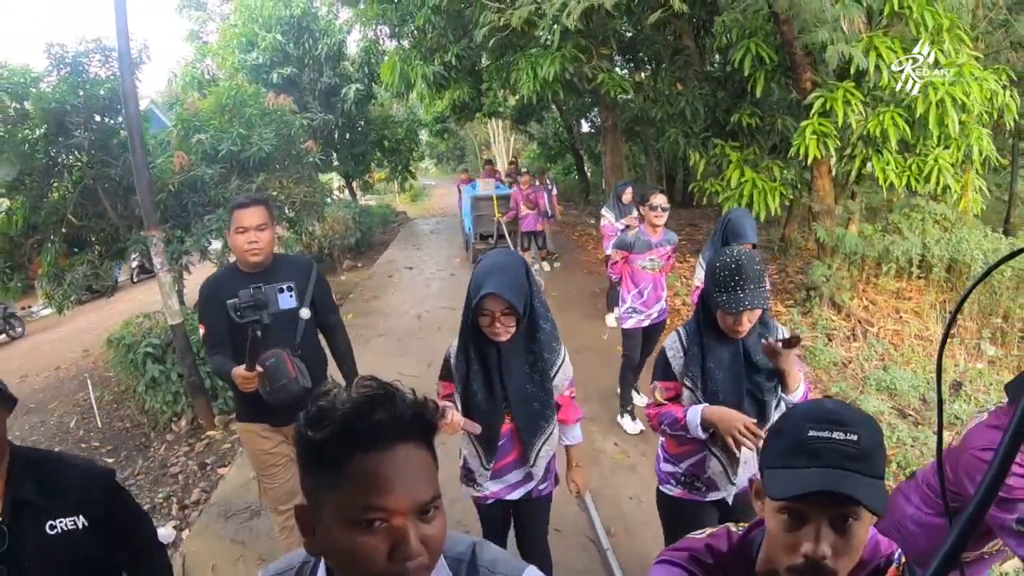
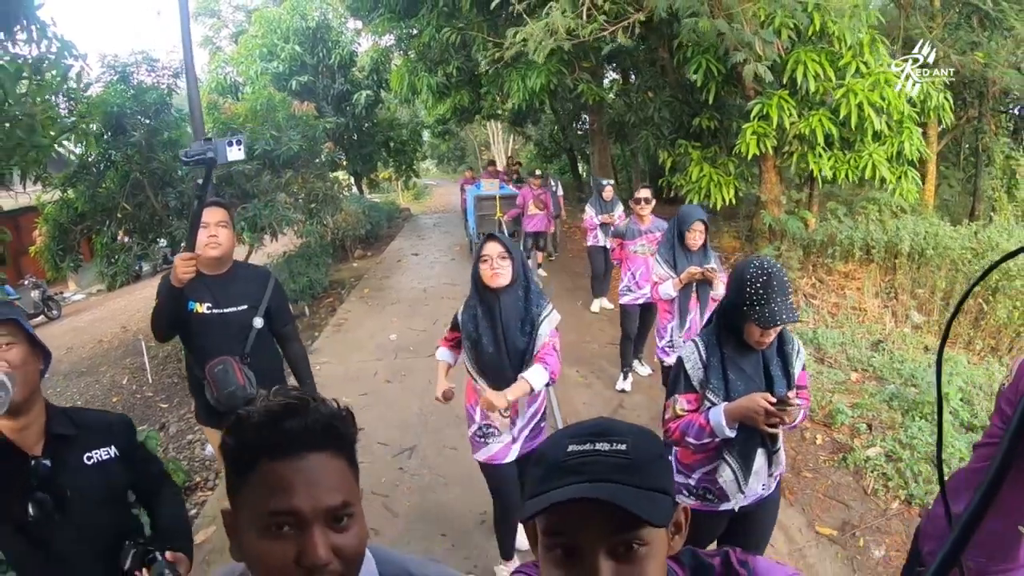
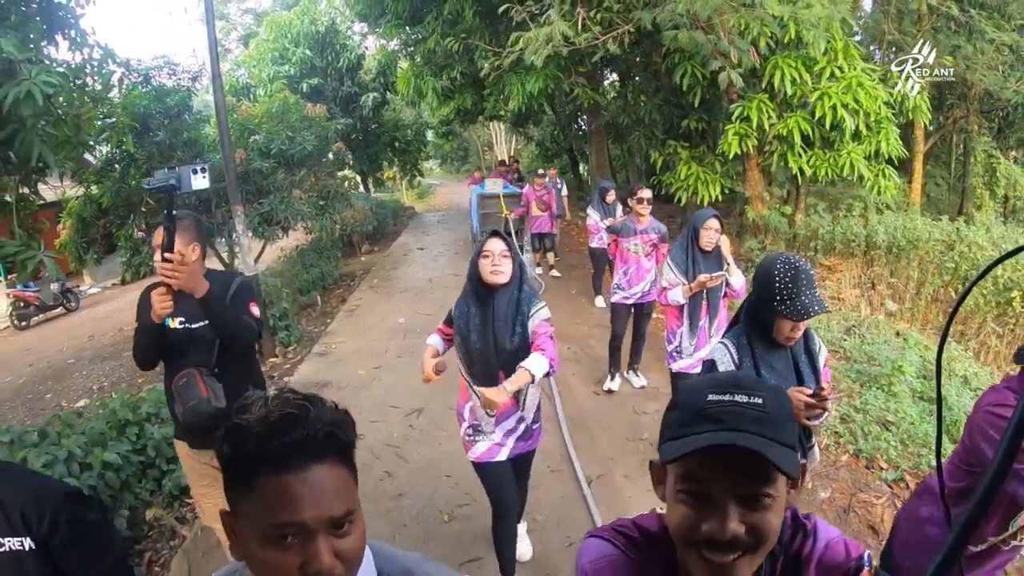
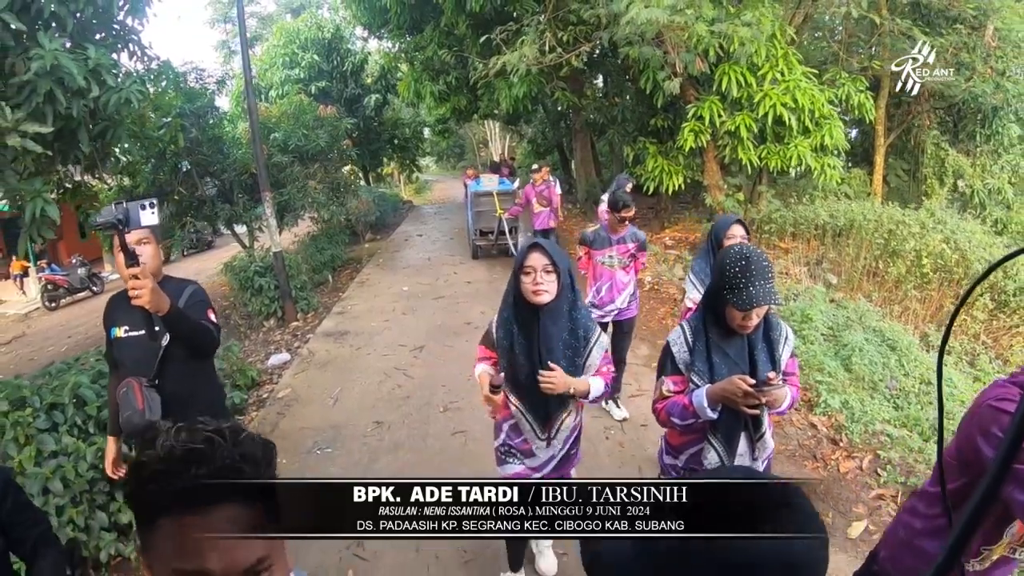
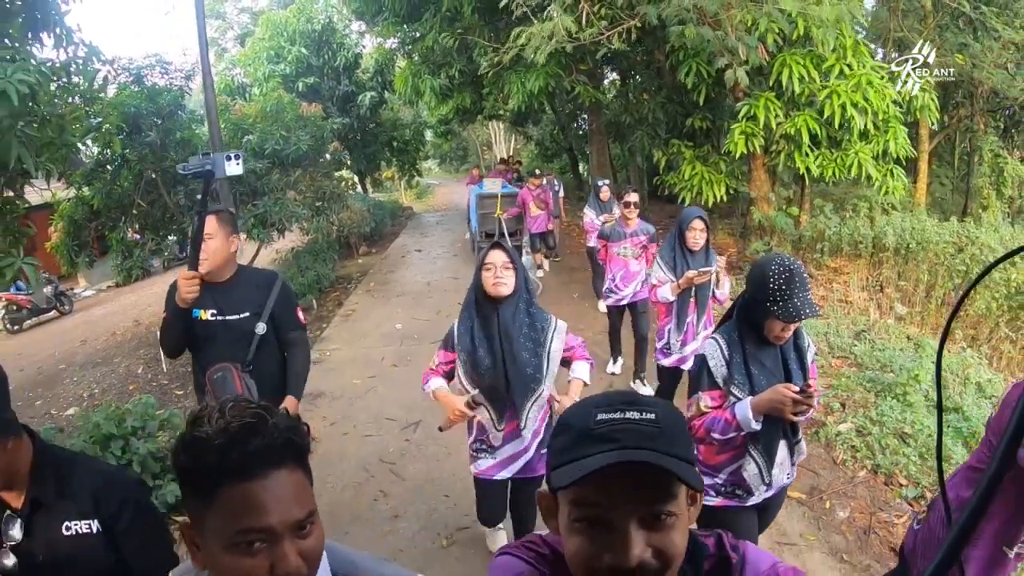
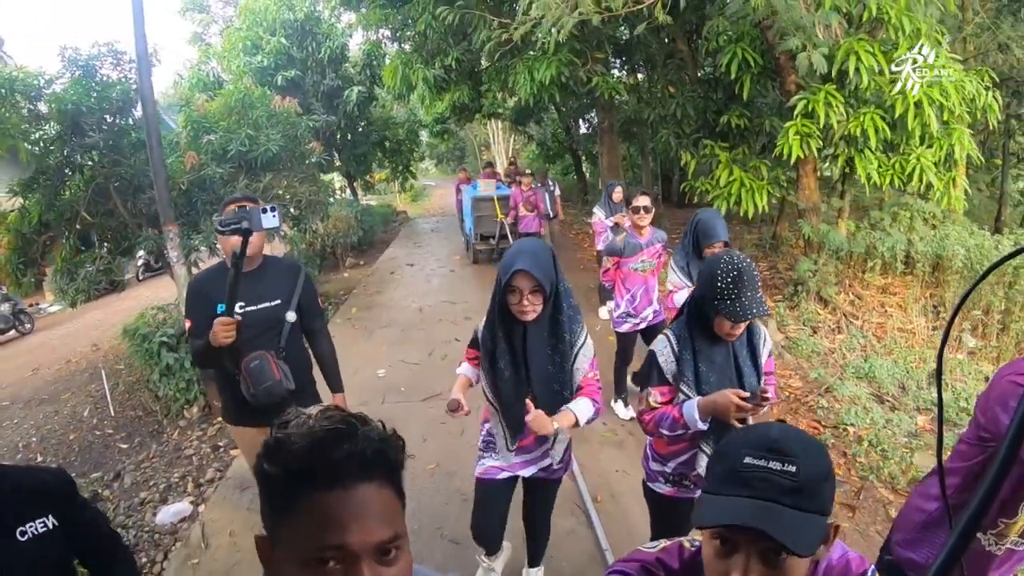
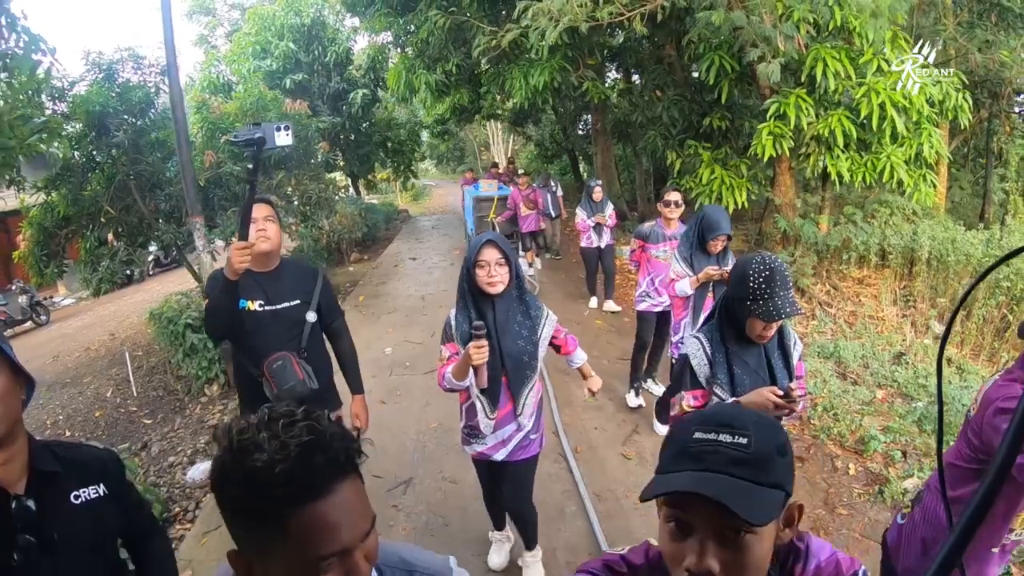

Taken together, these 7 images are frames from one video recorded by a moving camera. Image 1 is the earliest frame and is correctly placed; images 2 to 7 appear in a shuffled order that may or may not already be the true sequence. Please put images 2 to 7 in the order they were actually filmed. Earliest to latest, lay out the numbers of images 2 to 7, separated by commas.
6, 7, 2, 5, 3, 4
